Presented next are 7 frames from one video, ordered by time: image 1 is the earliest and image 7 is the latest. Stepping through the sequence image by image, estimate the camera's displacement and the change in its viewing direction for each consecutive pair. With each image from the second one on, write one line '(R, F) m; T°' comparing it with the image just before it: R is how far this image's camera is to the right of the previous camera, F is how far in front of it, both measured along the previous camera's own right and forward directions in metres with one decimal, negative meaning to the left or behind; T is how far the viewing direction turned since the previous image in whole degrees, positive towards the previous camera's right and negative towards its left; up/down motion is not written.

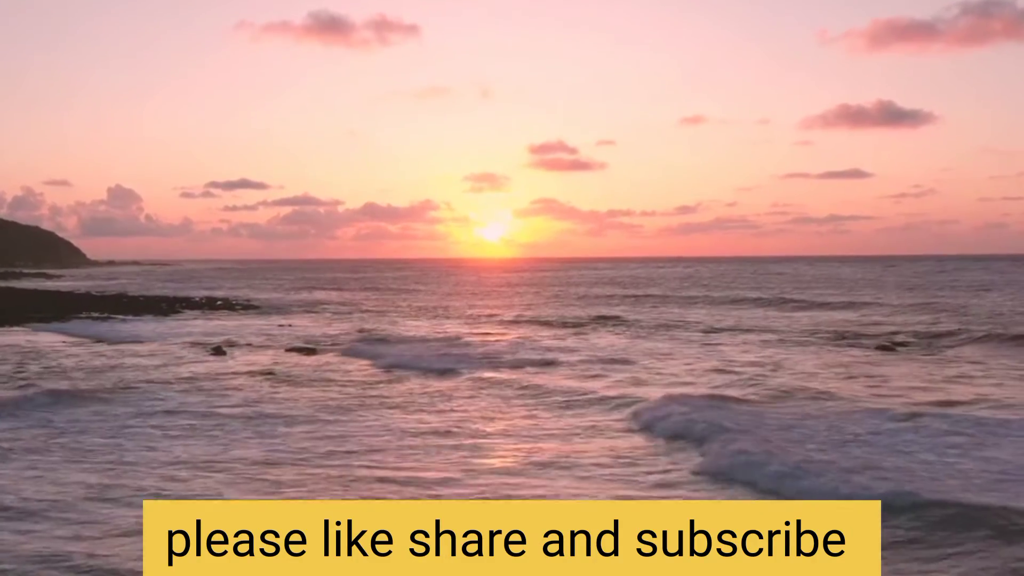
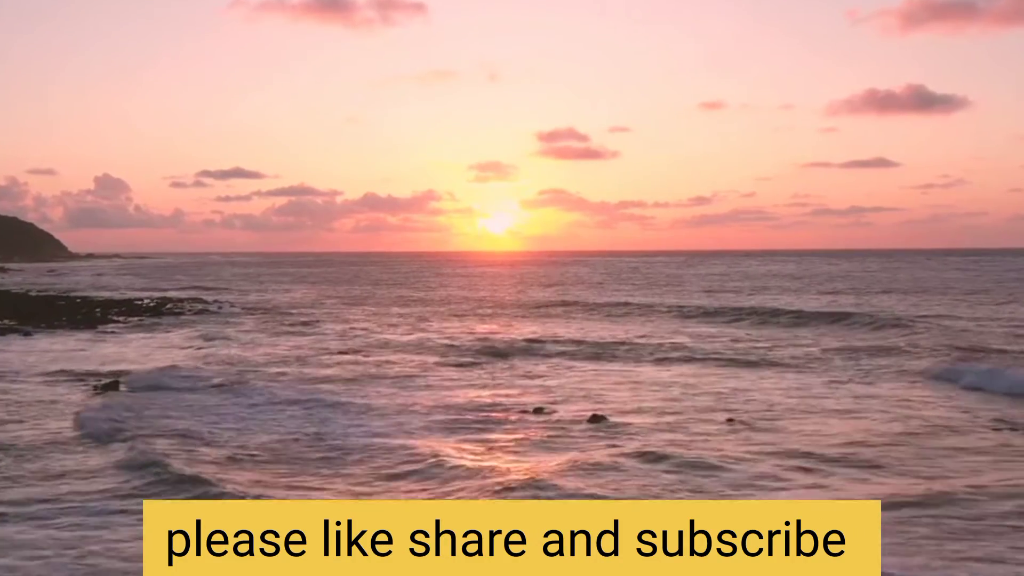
(-0.1, +10.4) m; 0°
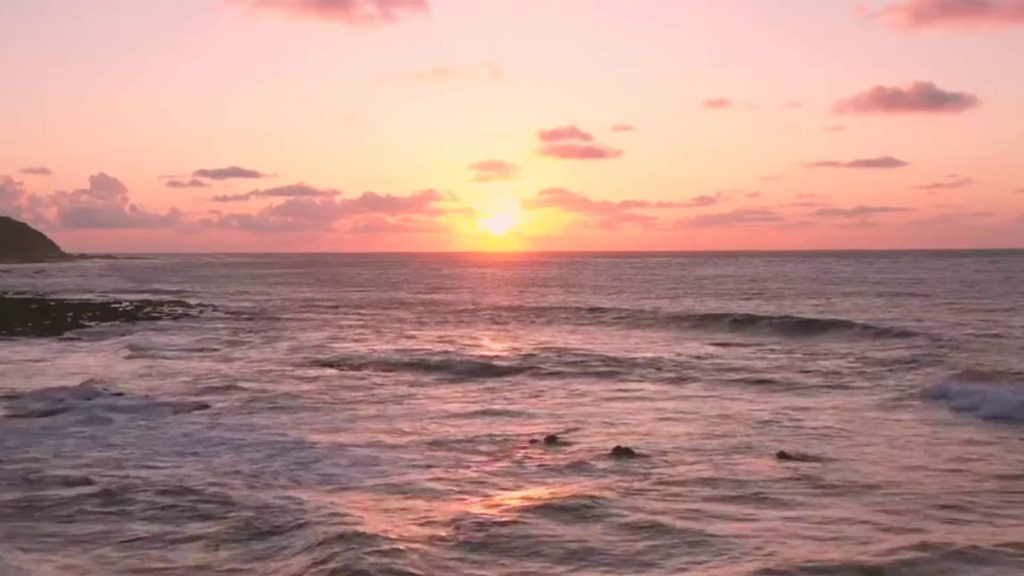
(+0.1, +3.1) m; 0°
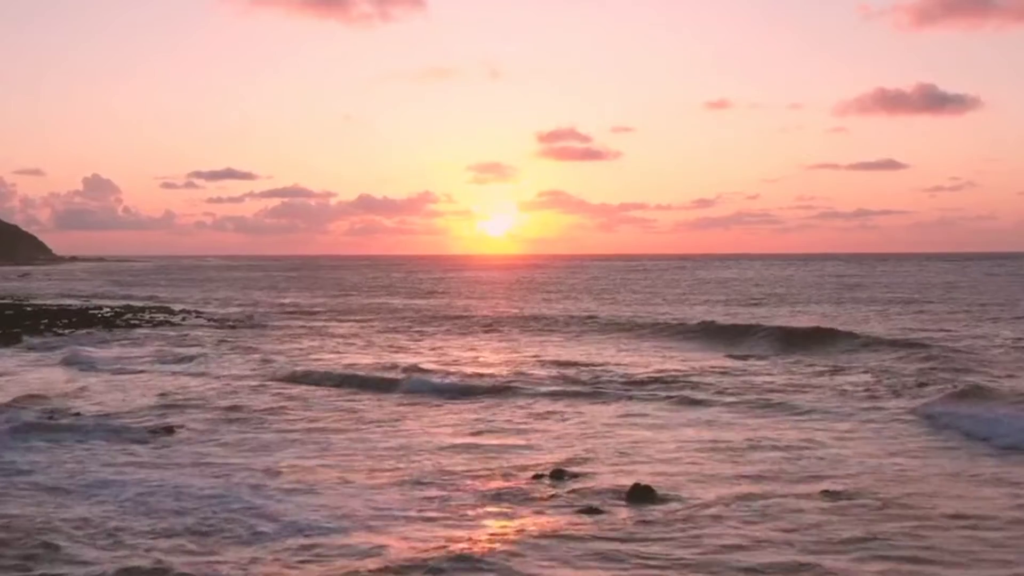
(+0.1, +2.1) m; 0°
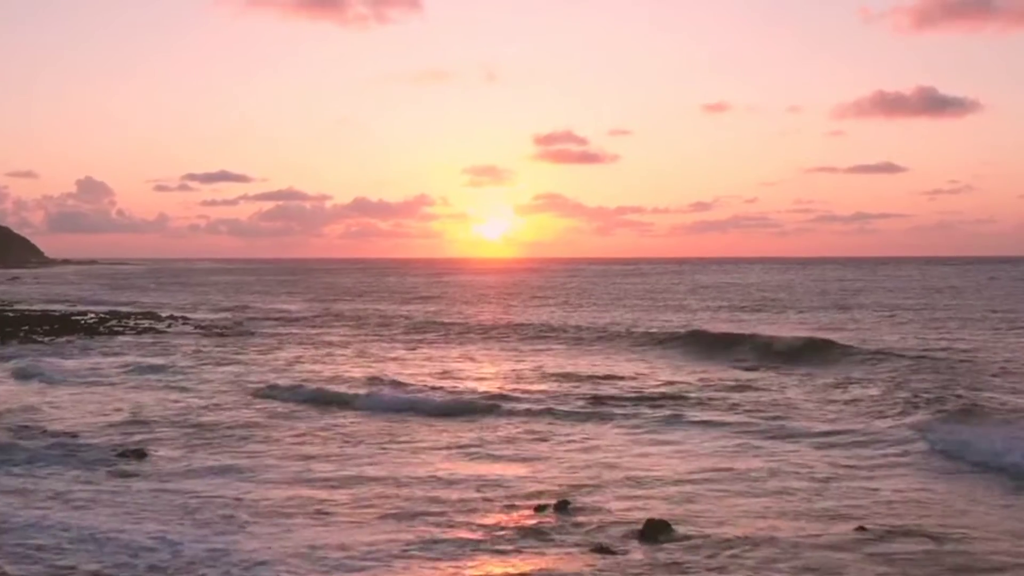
(+0.1, +1.3) m; 0°
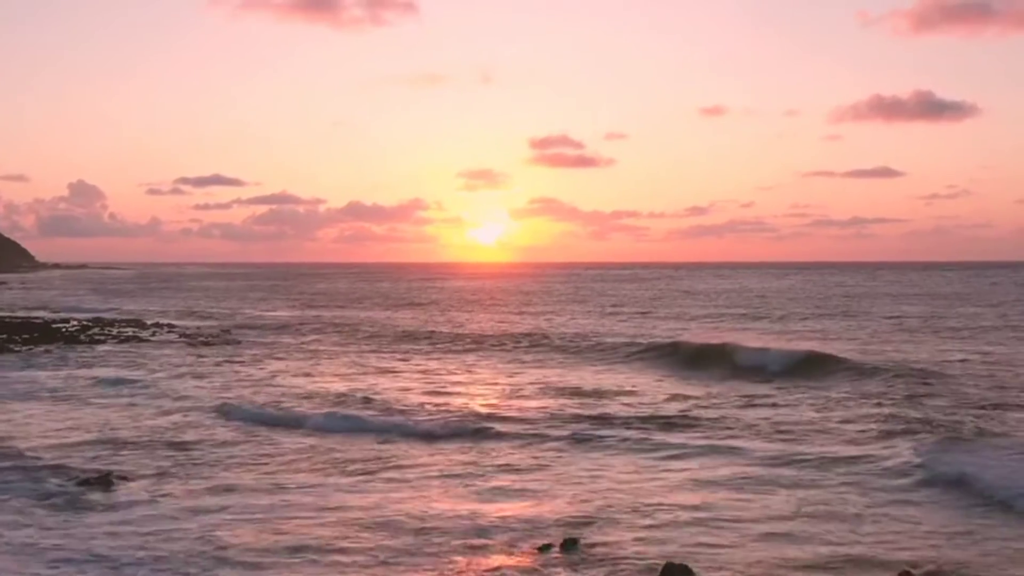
(+0.1, +1.3) m; 0°
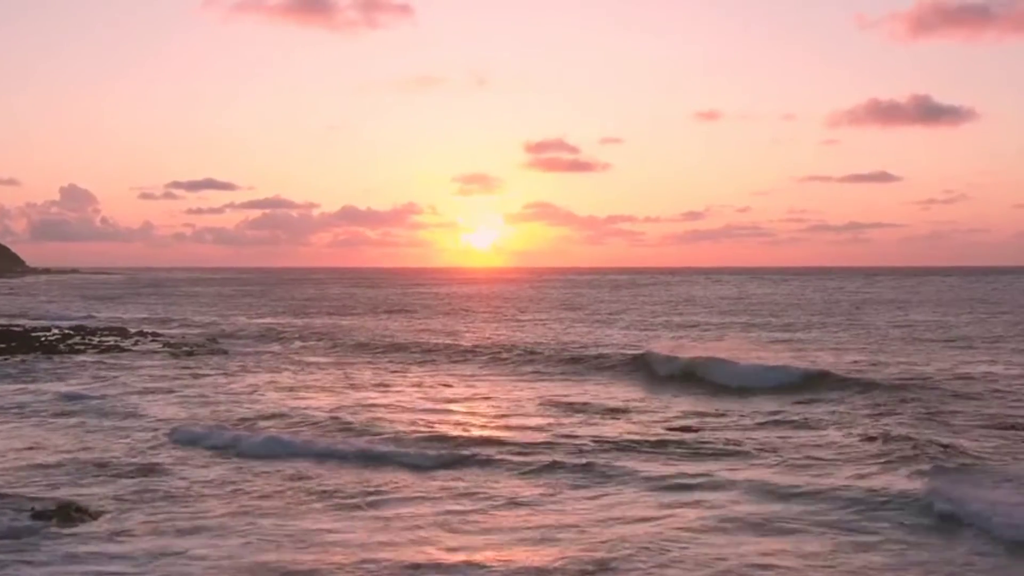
(0.0, +1.4) m; 0°
